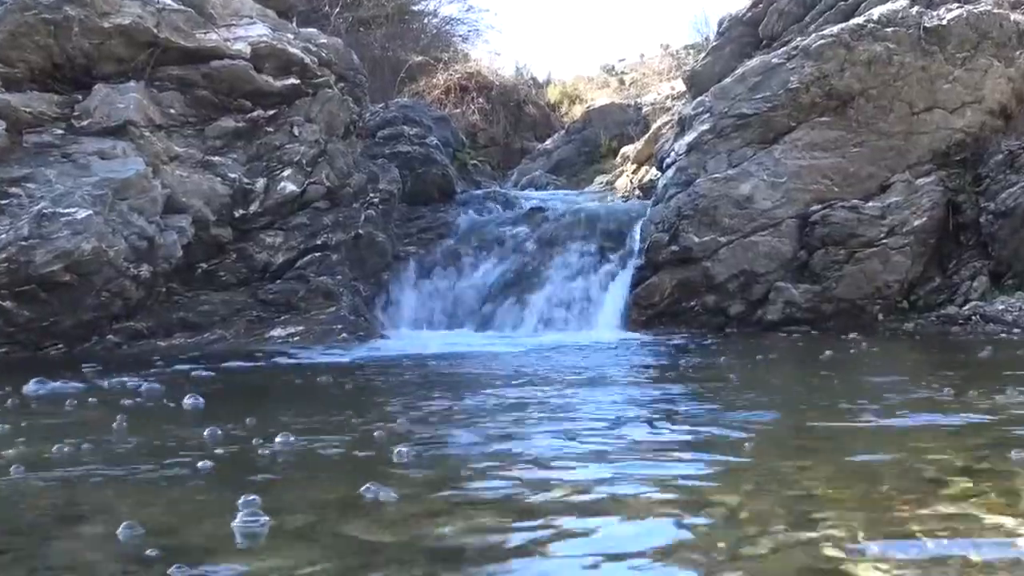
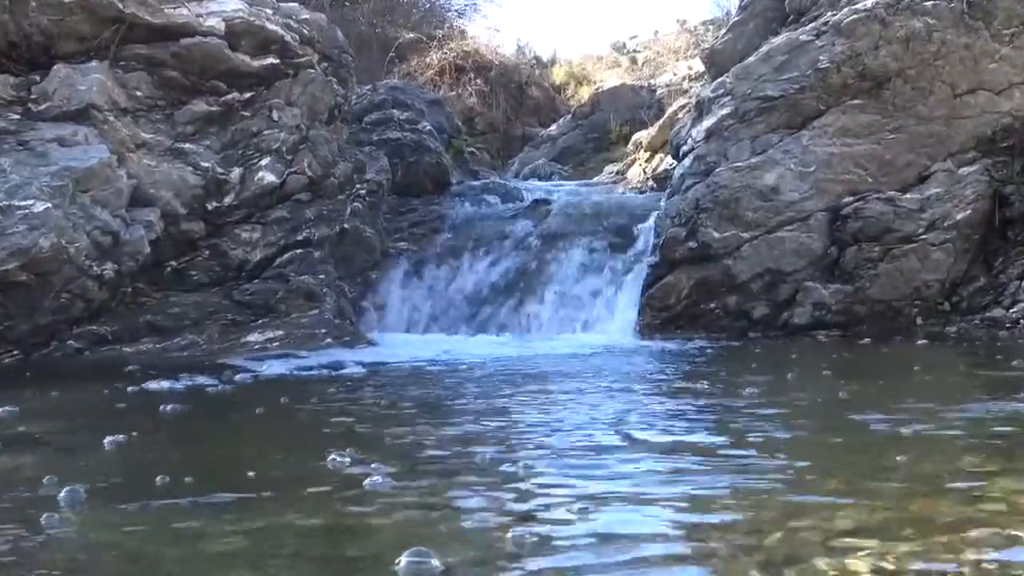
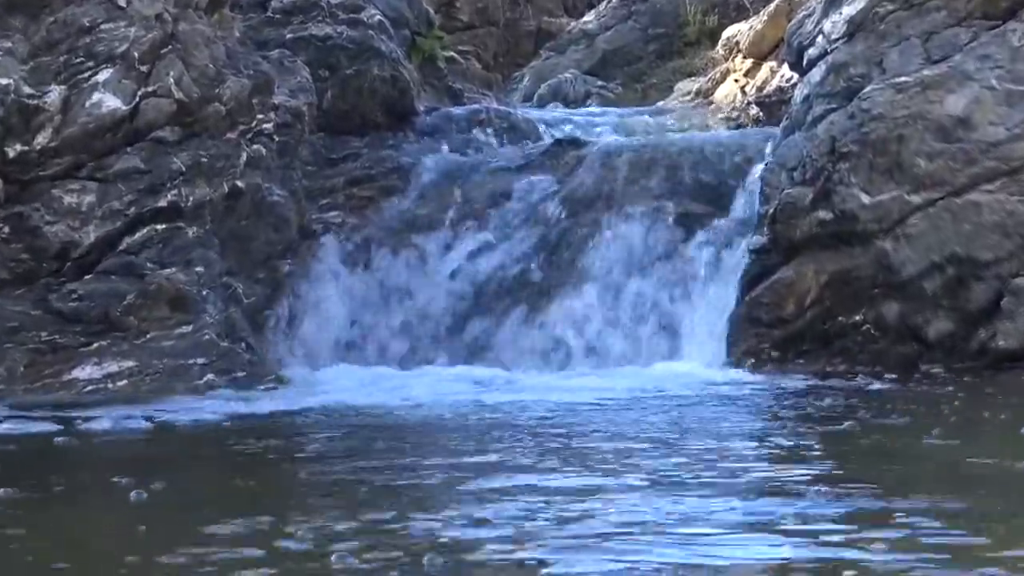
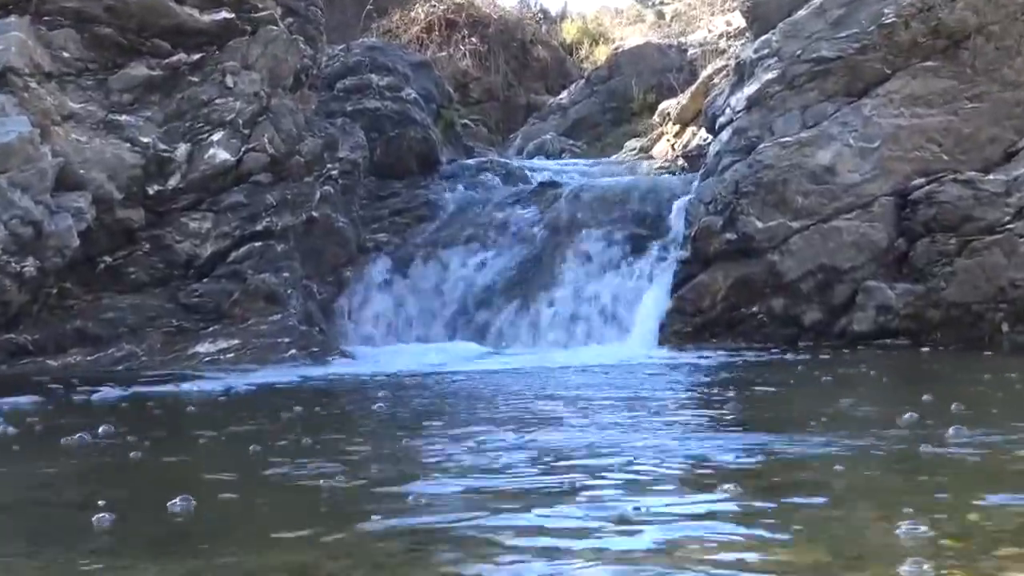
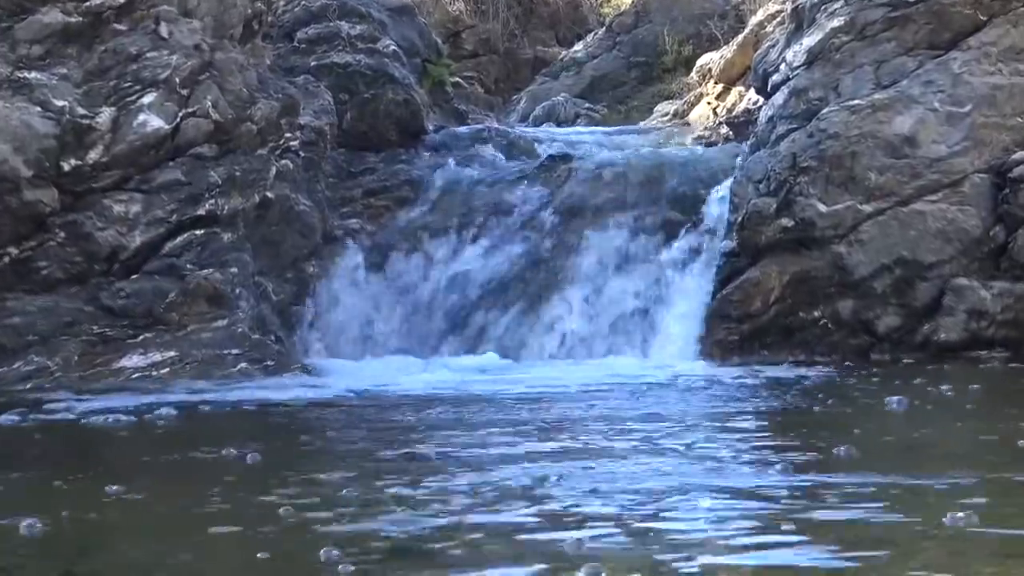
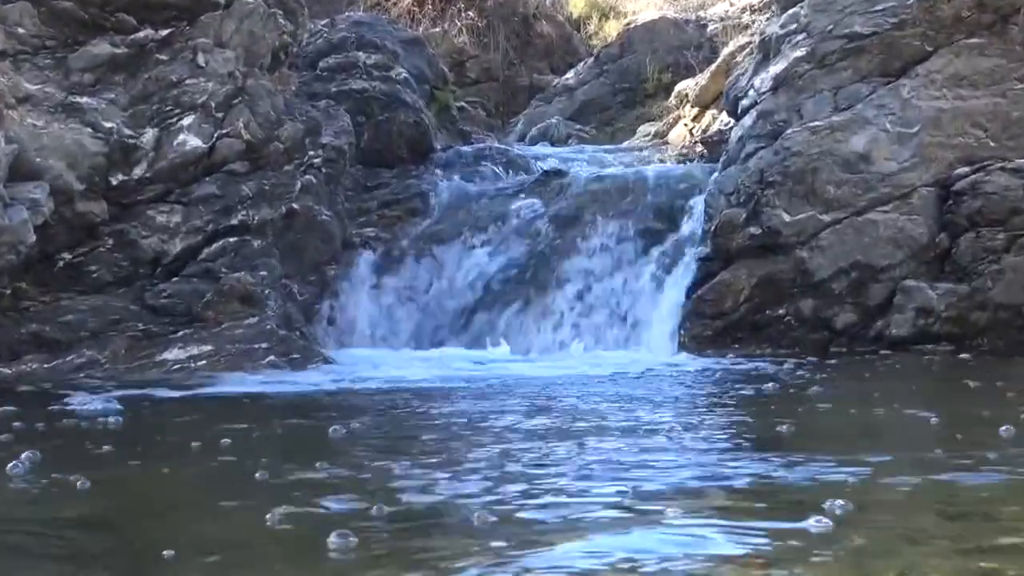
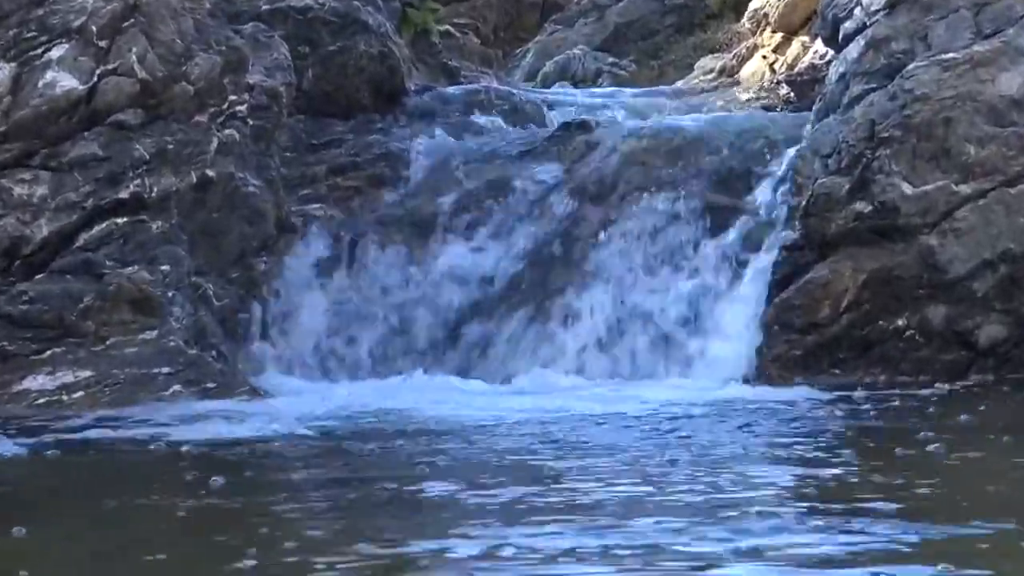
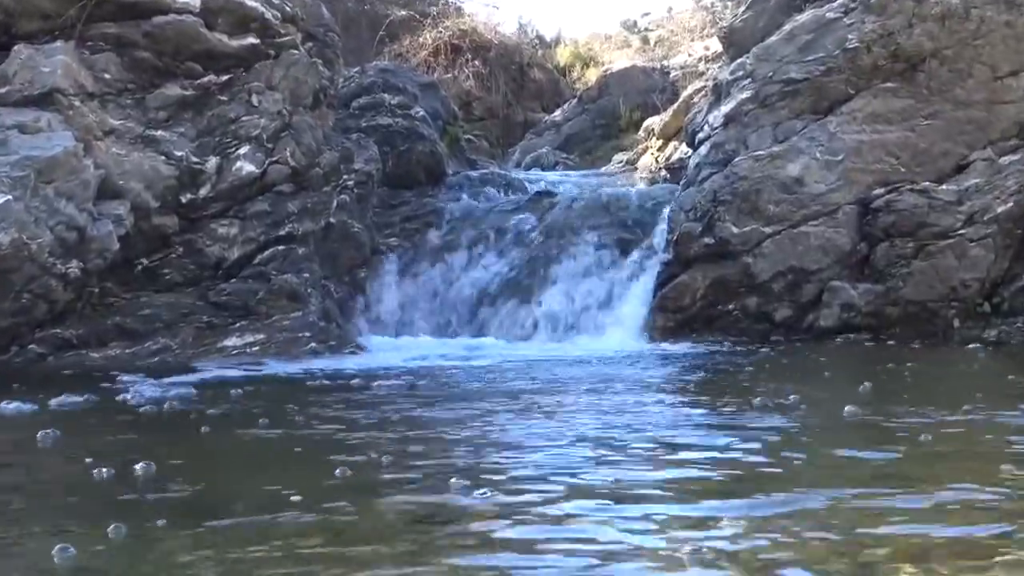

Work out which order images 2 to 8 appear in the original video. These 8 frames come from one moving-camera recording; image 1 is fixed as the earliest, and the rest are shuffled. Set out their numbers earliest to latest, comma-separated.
2, 8, 4, 6, 5, 3, 7
